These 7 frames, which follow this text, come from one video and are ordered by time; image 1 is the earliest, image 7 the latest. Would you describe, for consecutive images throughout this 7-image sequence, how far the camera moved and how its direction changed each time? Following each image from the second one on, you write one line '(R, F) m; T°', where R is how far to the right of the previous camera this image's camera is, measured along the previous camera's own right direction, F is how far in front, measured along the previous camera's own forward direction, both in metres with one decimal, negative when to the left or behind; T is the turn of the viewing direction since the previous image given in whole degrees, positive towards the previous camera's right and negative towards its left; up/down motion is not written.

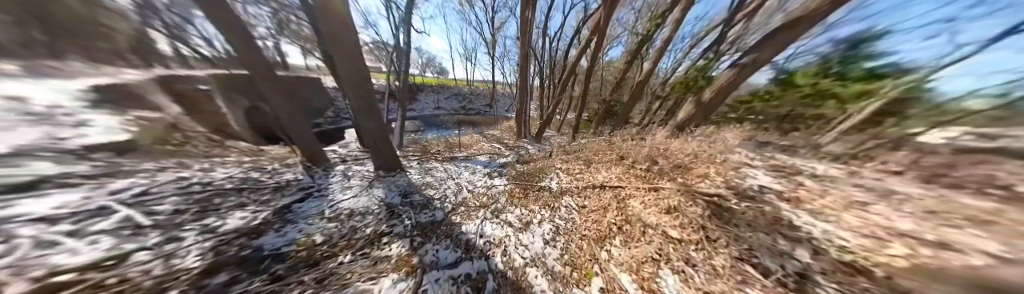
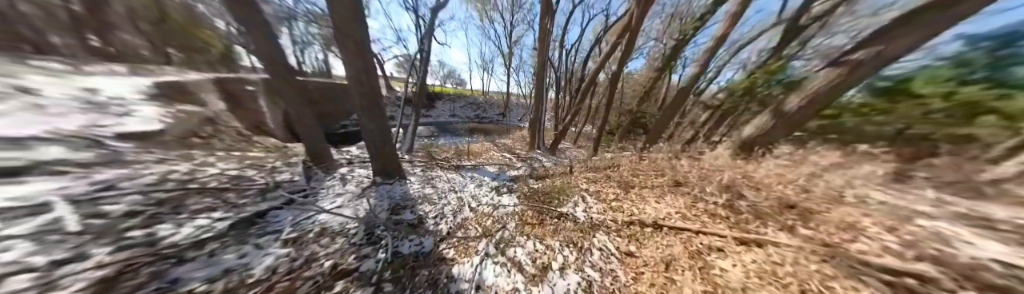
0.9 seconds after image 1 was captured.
(-0.1, +0.7) m; -5°
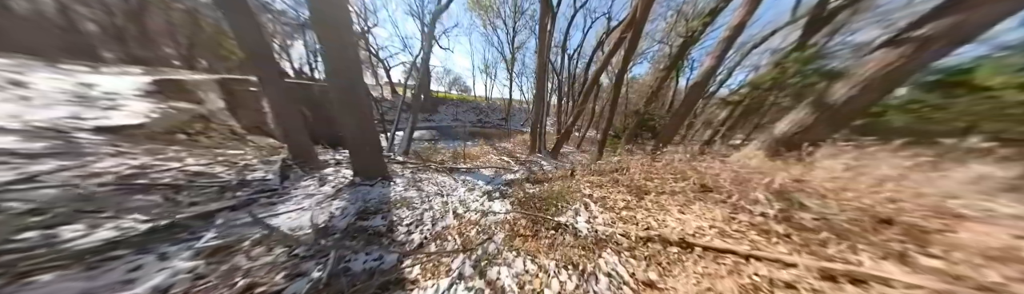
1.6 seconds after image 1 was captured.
(+0.3, +0.4) m; -2°
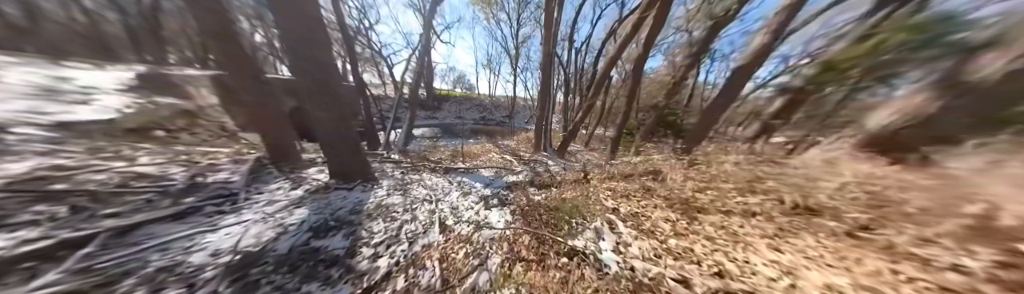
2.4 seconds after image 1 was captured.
(+0.1, +0.7) m; -2°
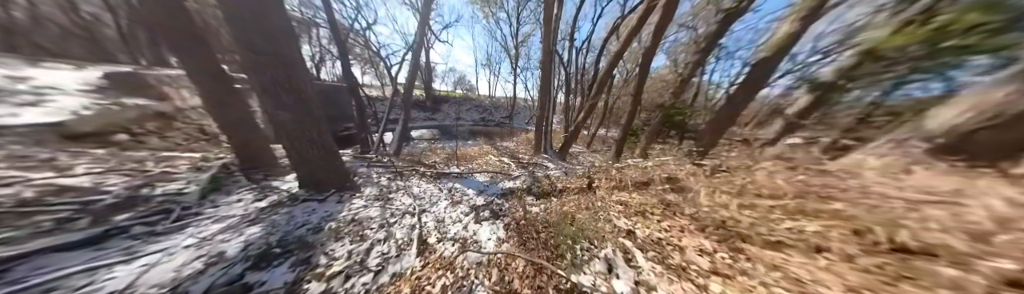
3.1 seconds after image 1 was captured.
(+0.2, +0.4) m; 0°
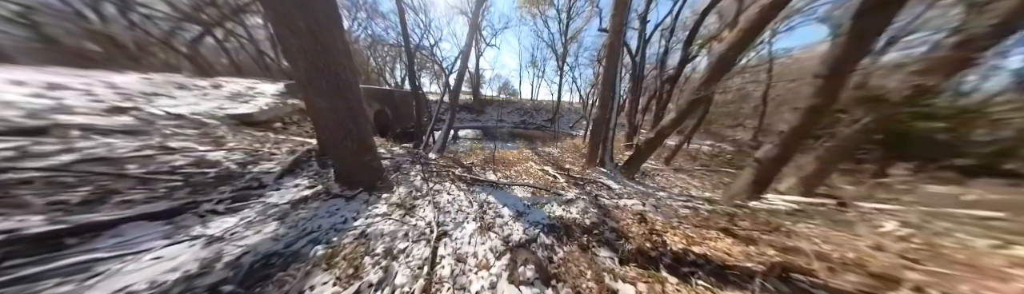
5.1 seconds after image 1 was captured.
(-0.5, +1.2) m; -16°
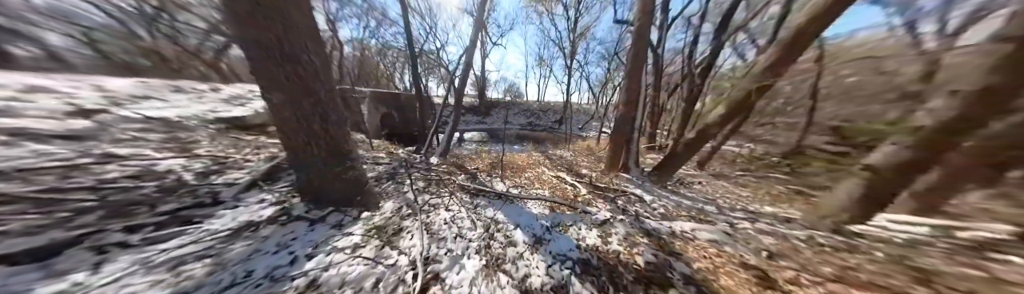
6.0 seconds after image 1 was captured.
(-0.2, +0.7) m; -3°
